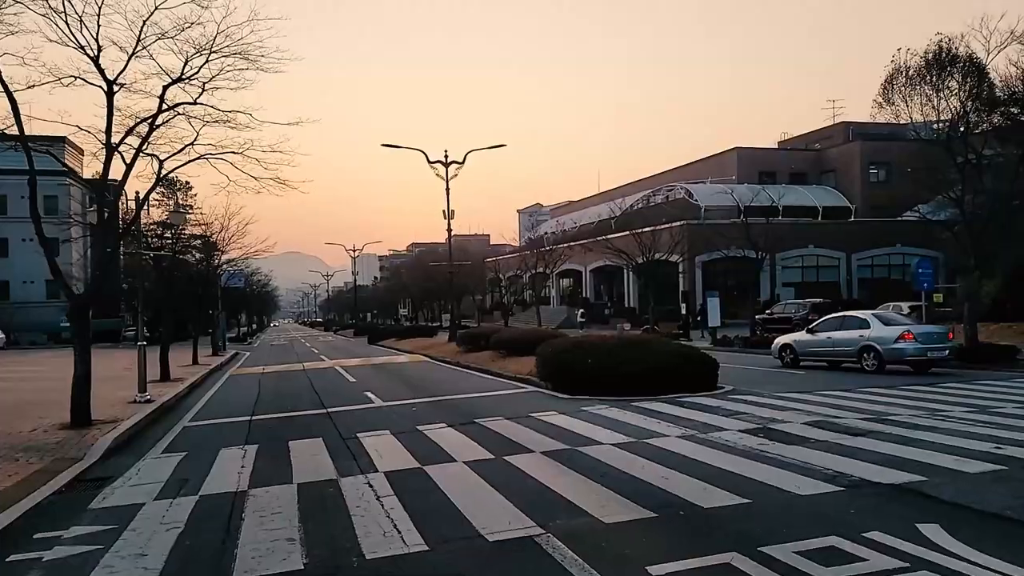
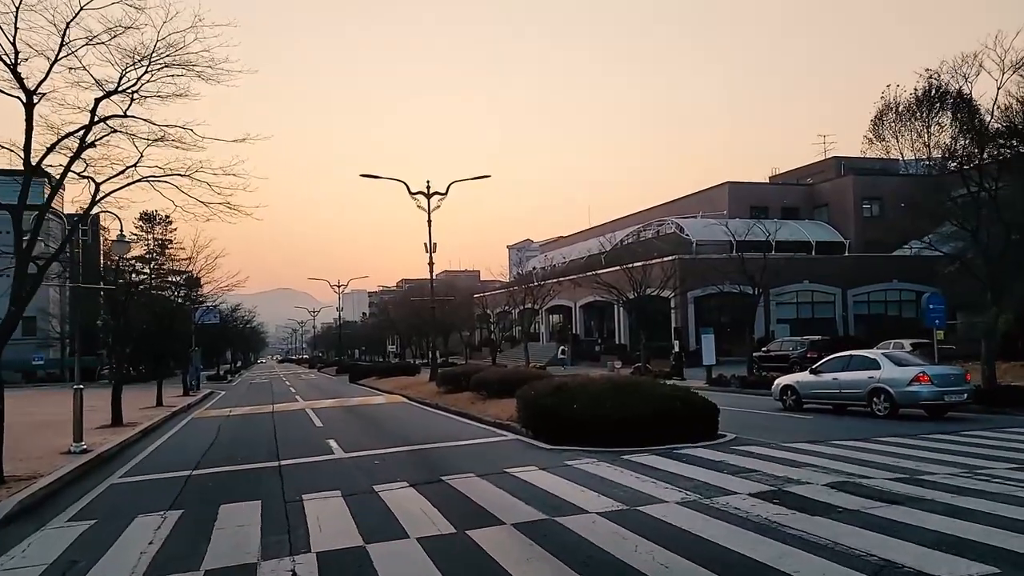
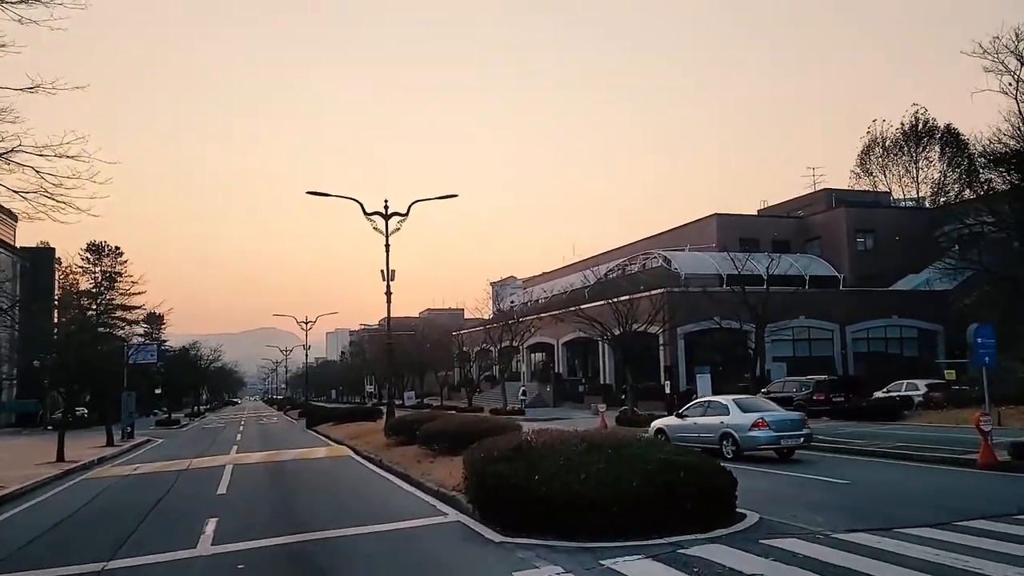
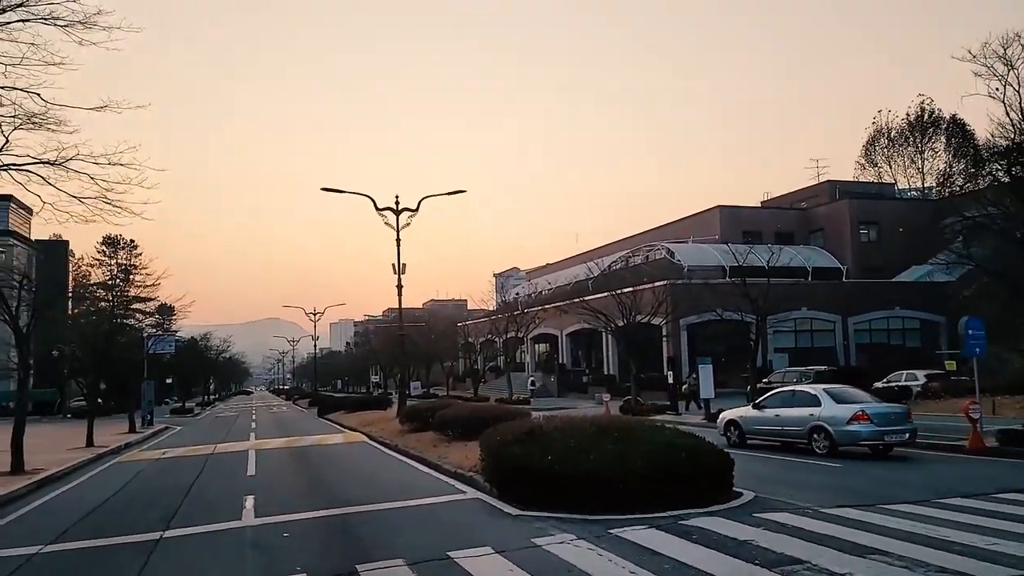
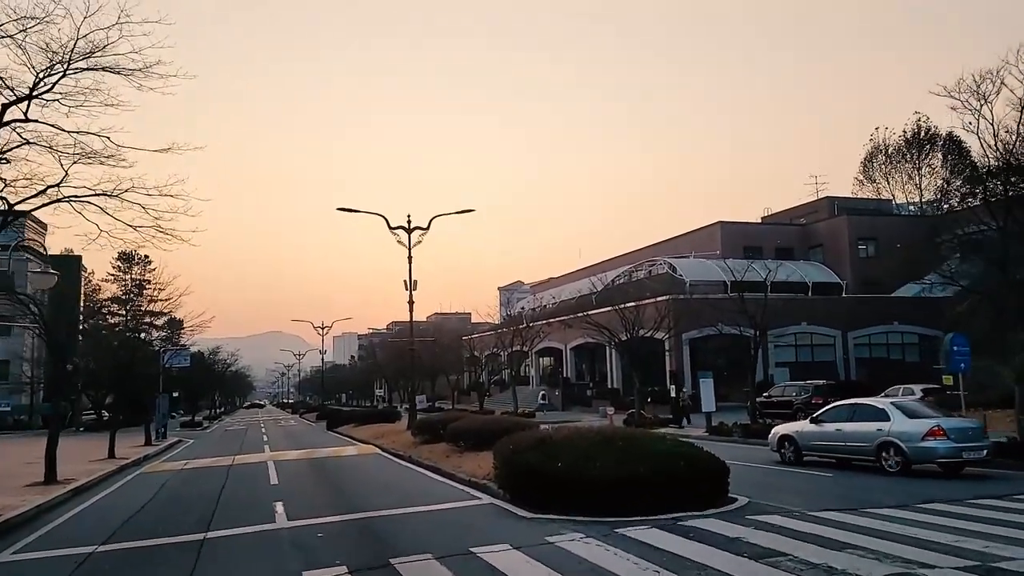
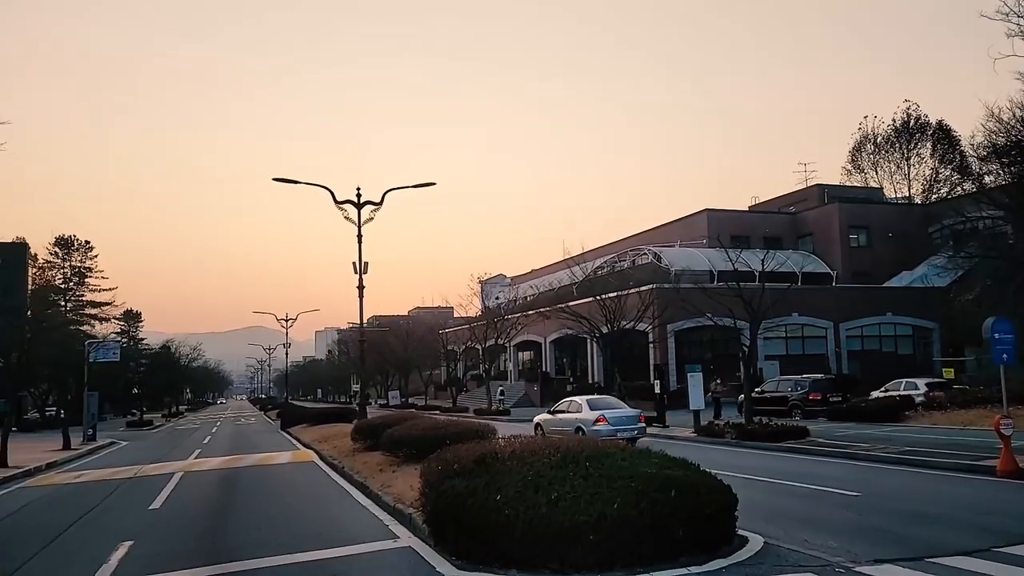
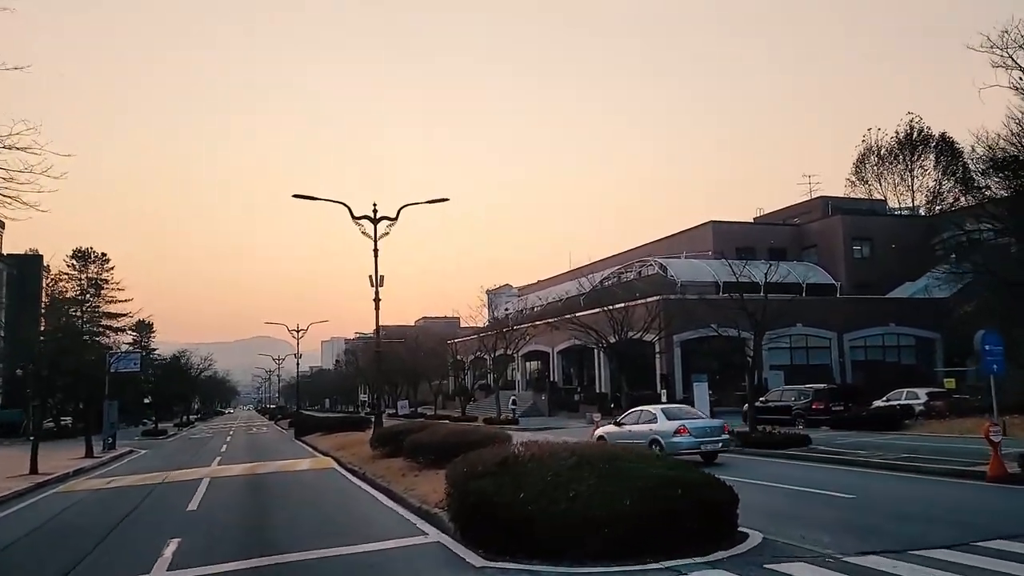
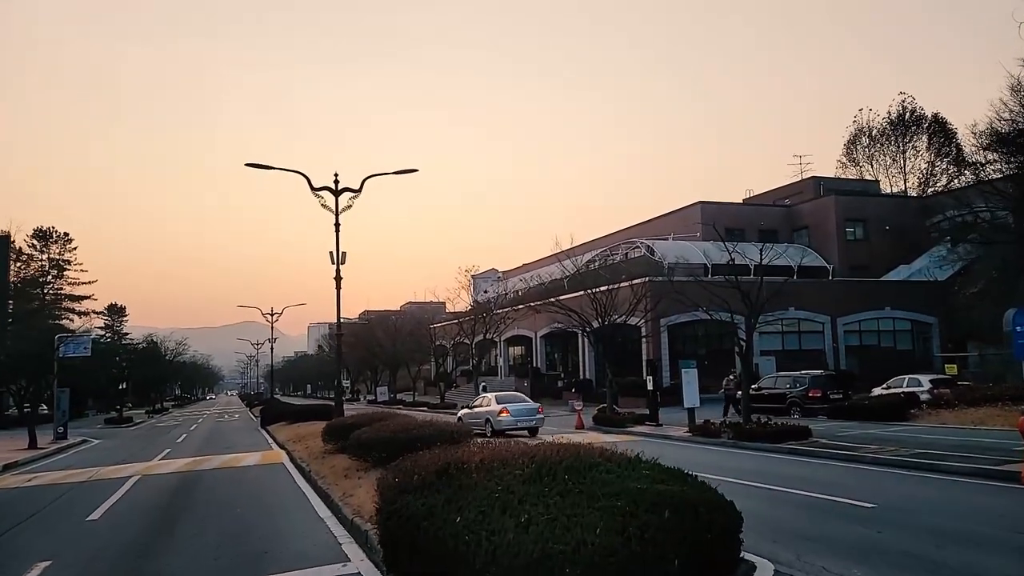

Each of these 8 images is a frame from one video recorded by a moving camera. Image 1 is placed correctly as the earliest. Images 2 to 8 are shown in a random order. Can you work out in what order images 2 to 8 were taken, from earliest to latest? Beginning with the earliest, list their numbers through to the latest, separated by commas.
2, 5, 4, 3, 7, 6, 8
